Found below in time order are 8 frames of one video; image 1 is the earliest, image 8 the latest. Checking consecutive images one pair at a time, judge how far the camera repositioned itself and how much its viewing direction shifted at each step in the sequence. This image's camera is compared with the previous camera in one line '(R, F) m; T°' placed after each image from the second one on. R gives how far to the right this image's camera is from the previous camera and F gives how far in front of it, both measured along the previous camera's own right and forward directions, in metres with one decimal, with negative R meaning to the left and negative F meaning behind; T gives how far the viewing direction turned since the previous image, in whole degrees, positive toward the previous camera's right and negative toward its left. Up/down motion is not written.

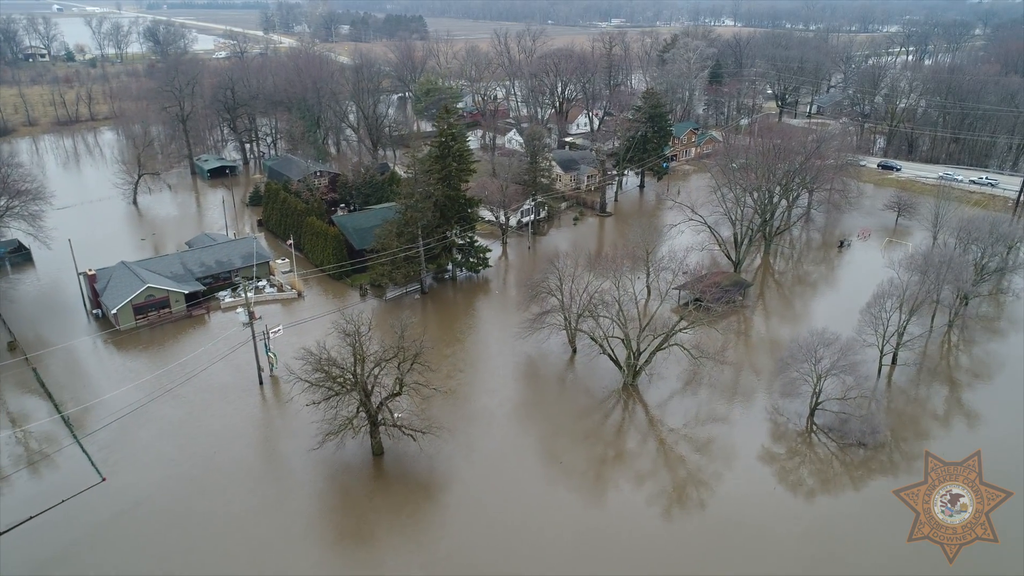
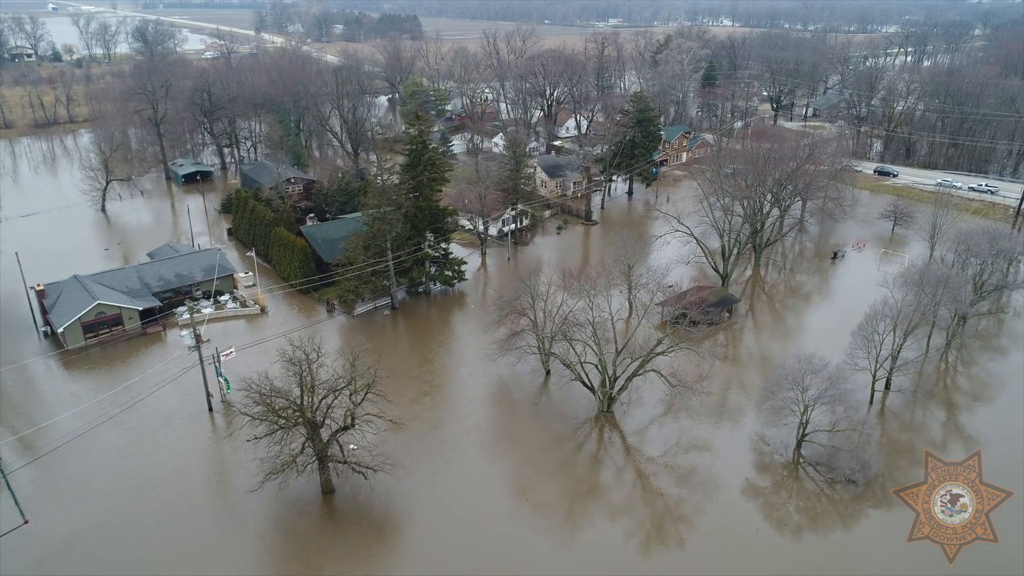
(+1.1, +1.5) m; 0°
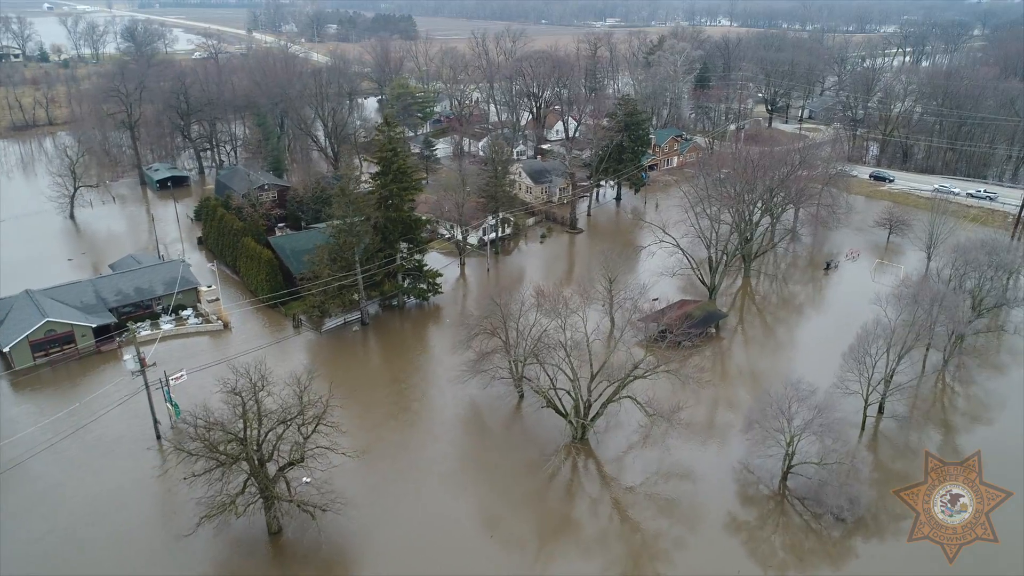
(+1.0, +1.4) m; 0°
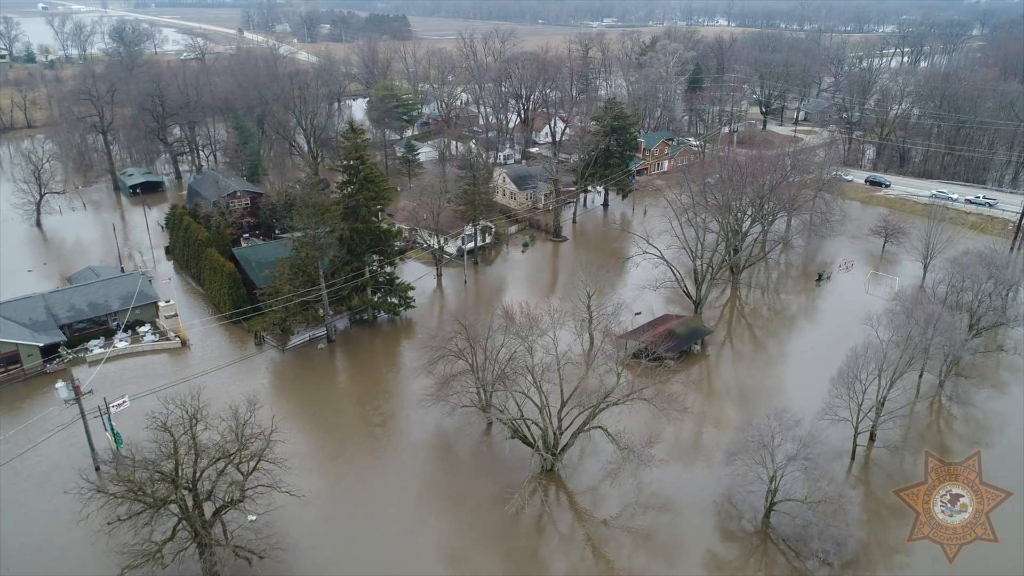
(+1.0, +1.4) m; 0°
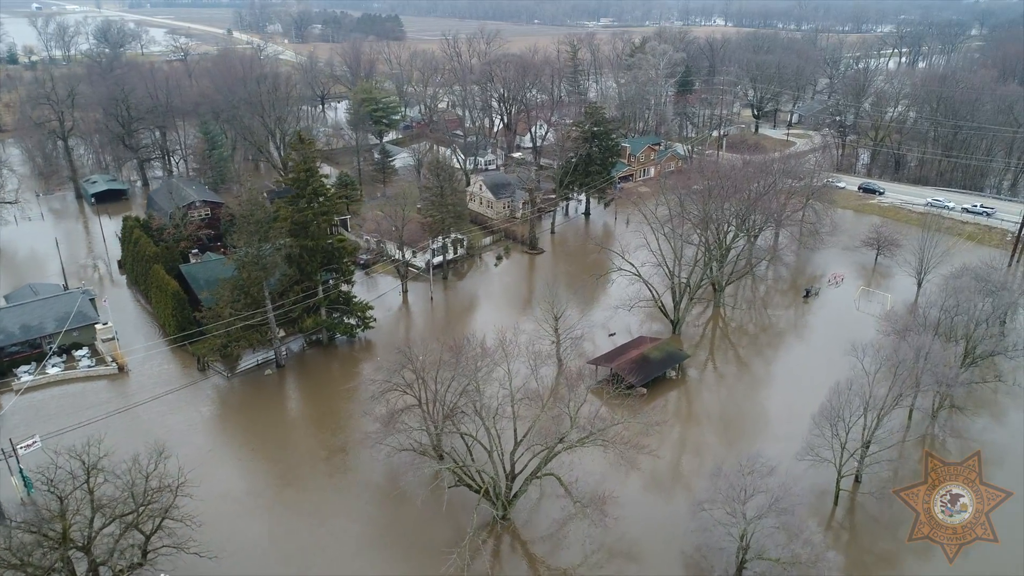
(+1.4, +1.8) m; 0°
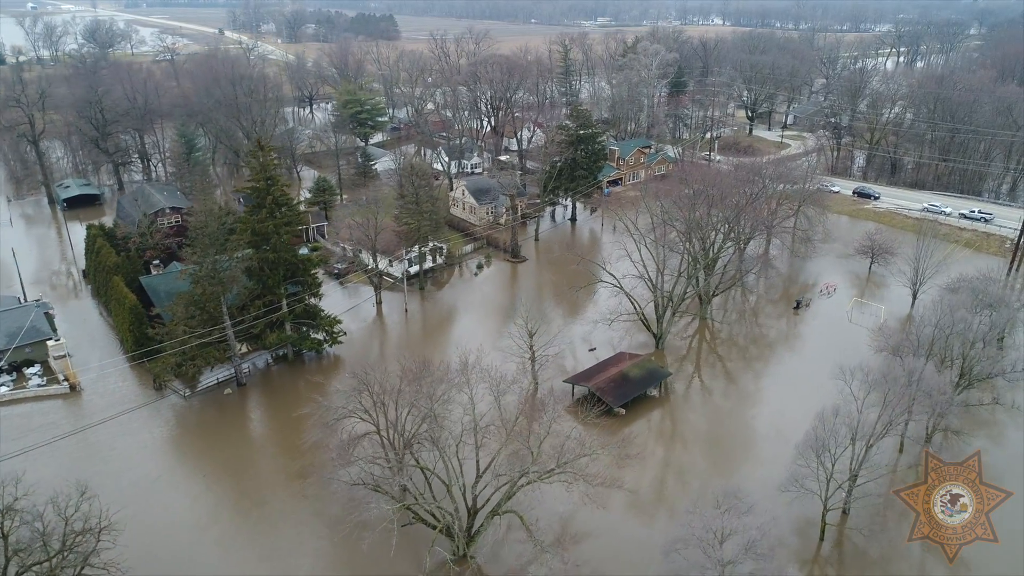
(+0.9, +1.2) m; 0°
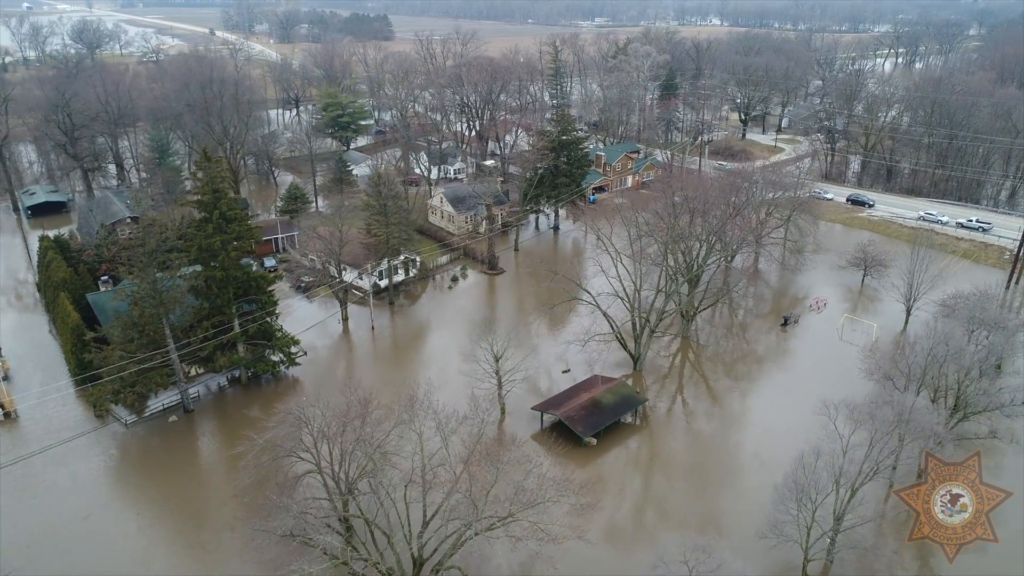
(+1.1, +1.5) m; 0°
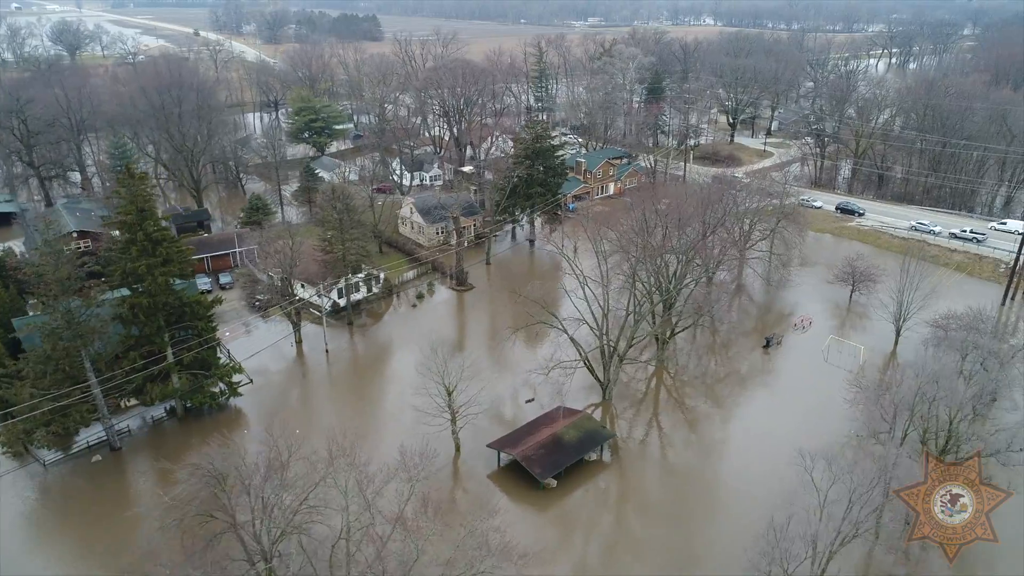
(+1.3, +1.7) m; 0°
